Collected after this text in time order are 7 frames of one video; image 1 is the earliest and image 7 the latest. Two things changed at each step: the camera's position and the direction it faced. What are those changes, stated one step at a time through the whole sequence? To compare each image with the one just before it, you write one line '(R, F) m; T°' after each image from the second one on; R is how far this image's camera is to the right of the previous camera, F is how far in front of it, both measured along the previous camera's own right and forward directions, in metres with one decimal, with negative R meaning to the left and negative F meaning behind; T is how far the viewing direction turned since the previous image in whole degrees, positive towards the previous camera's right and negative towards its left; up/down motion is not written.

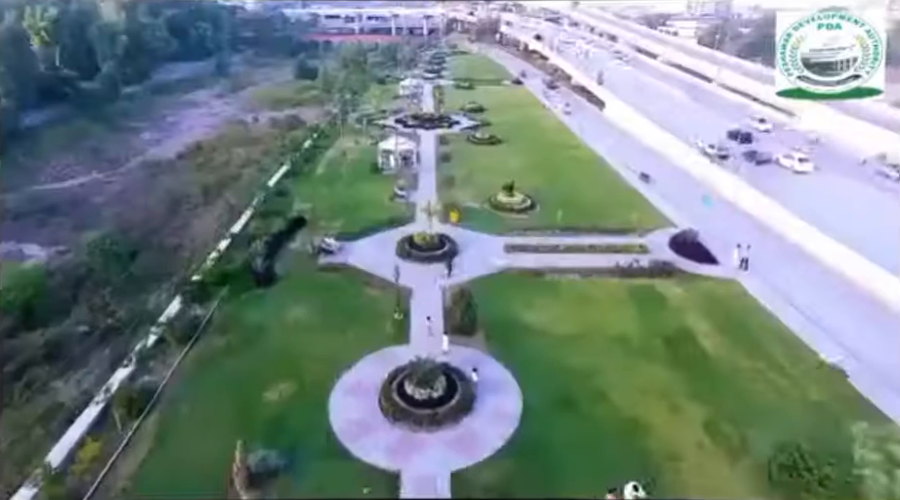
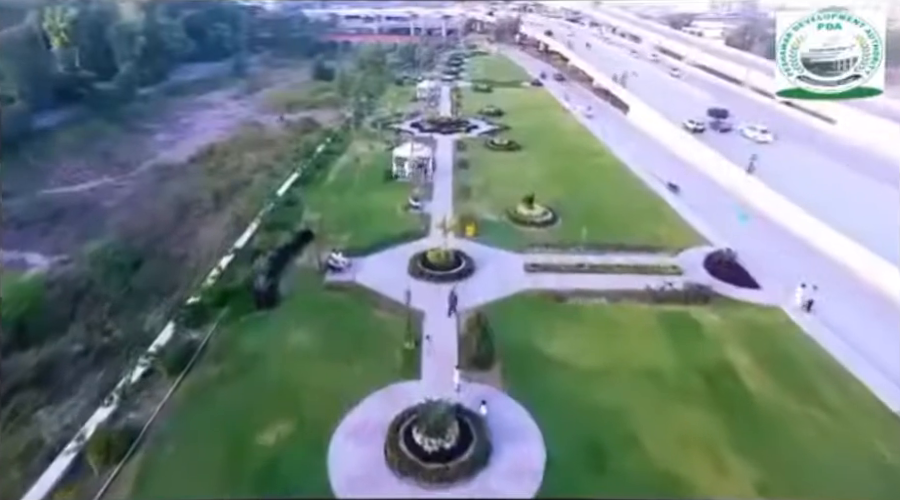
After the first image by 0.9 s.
(0.0, +1.0) m; -2°
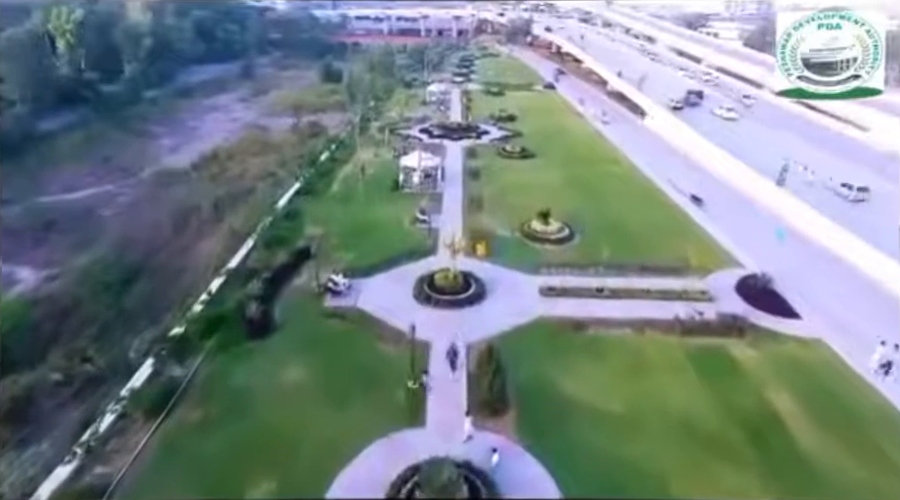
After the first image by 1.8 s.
(0.0, +1.1) m; -1°
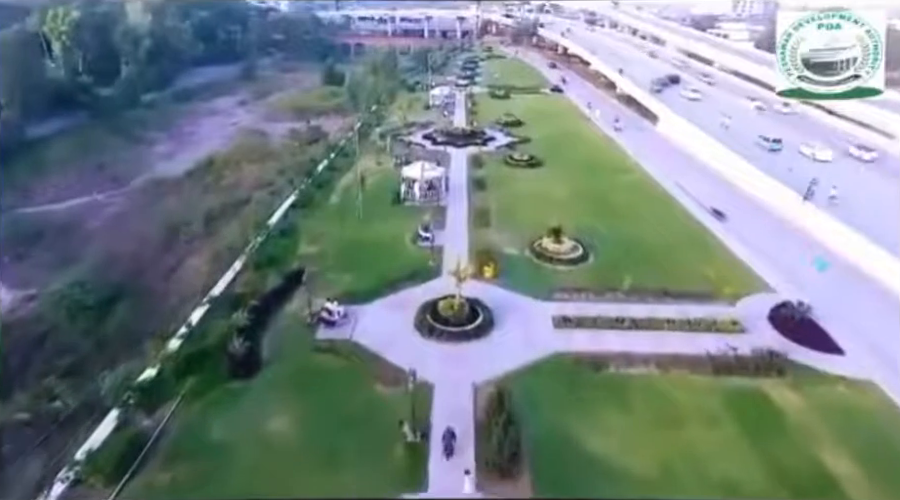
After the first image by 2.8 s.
(0.0, +1.2) m; 0°
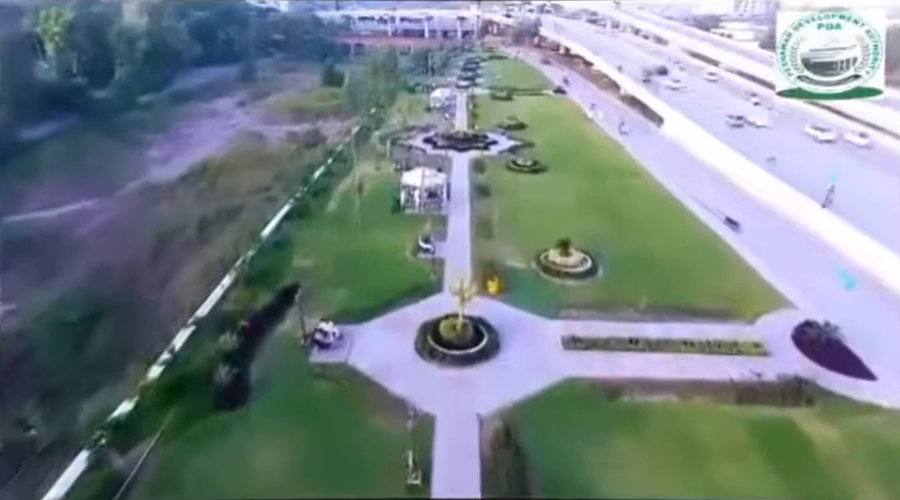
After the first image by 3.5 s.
(0.0, +0.8) m; 0°
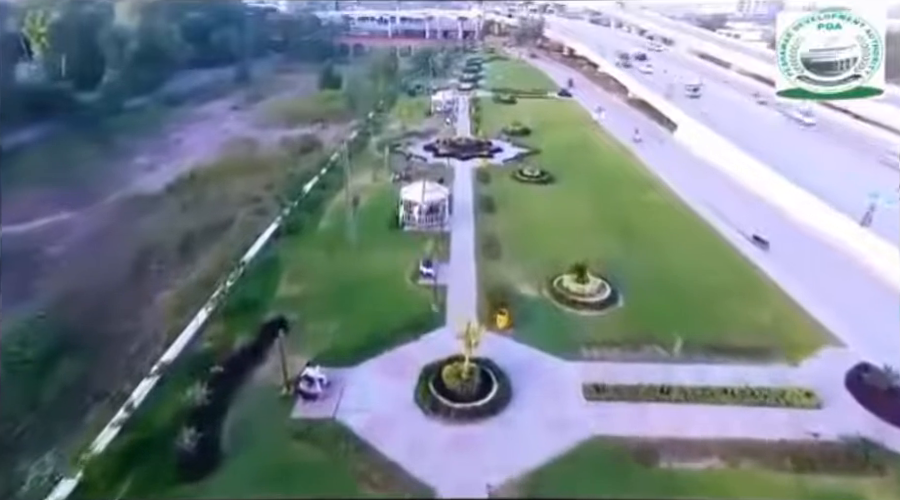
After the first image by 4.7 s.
(-0.1, +1.5) m; 0°
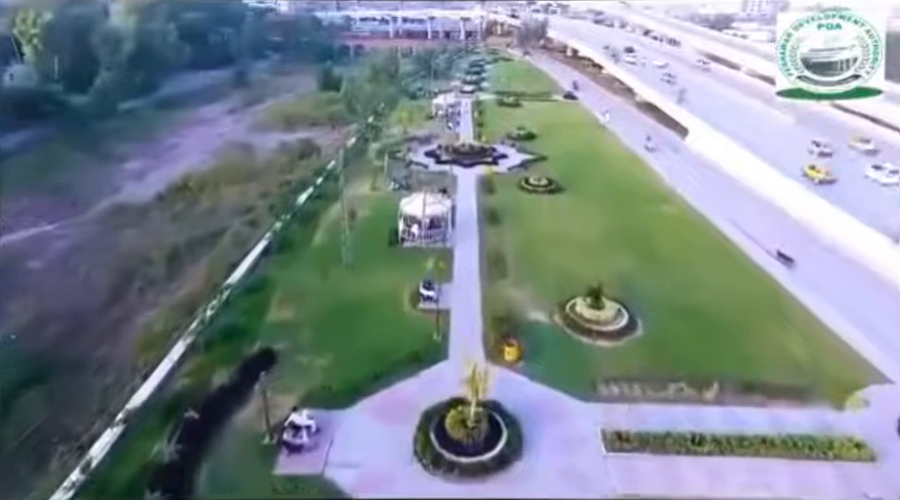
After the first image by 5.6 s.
(0.0, +1.2) m; 0°
